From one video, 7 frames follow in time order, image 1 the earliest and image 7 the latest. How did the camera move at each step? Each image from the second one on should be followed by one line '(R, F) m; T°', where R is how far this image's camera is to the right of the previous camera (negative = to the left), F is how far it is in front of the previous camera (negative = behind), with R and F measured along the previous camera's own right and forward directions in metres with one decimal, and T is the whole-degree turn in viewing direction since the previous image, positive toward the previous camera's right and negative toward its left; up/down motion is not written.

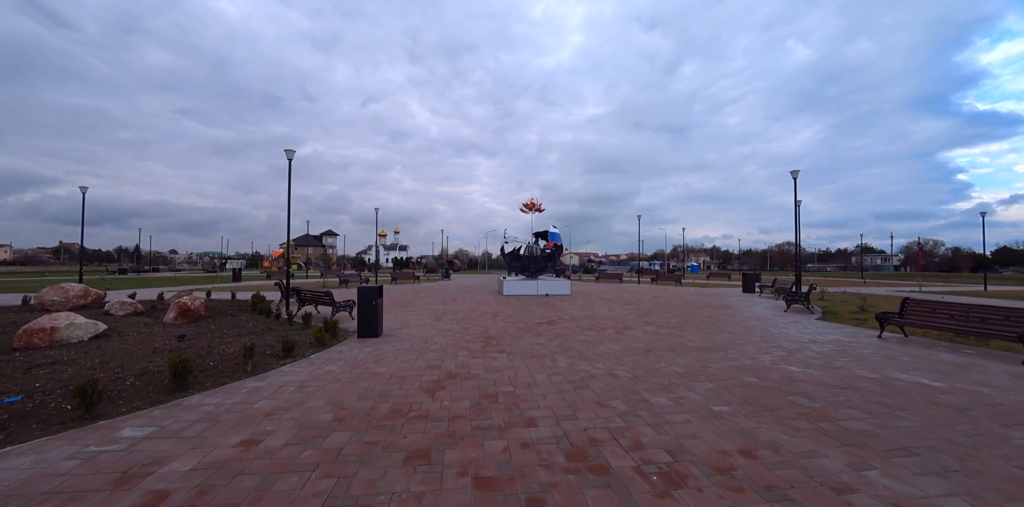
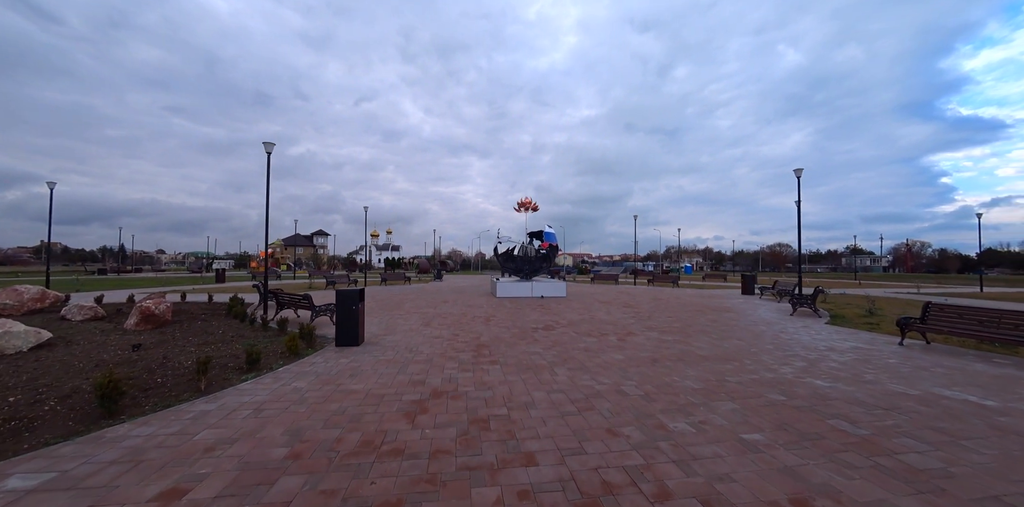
(0.0, +0.6) m; +1°
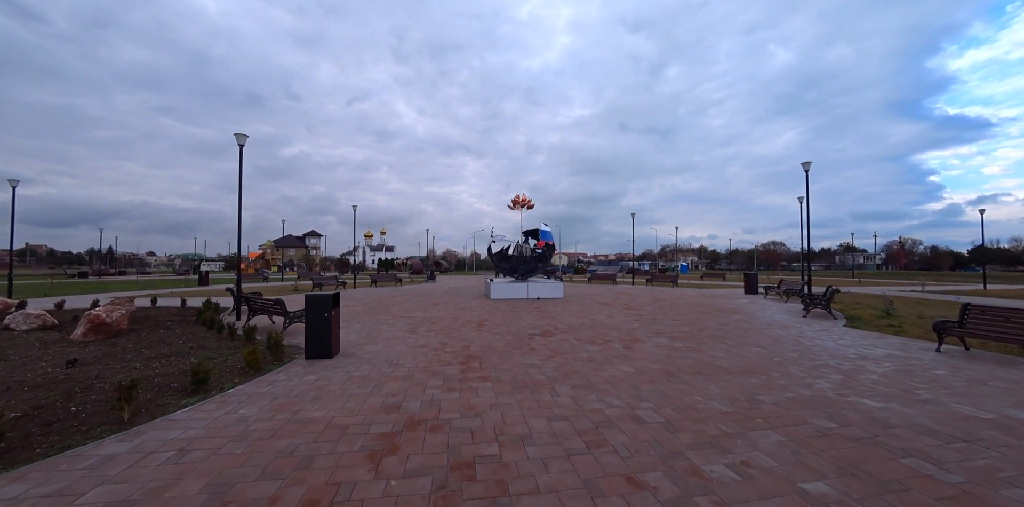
(0.0, +0.8) m; +1°
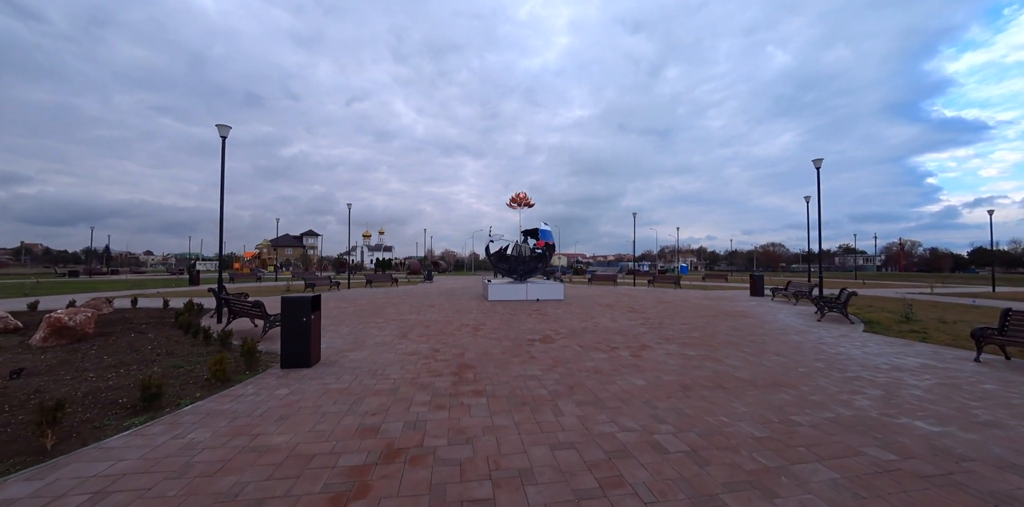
(0.0, +0.6) m; 0°
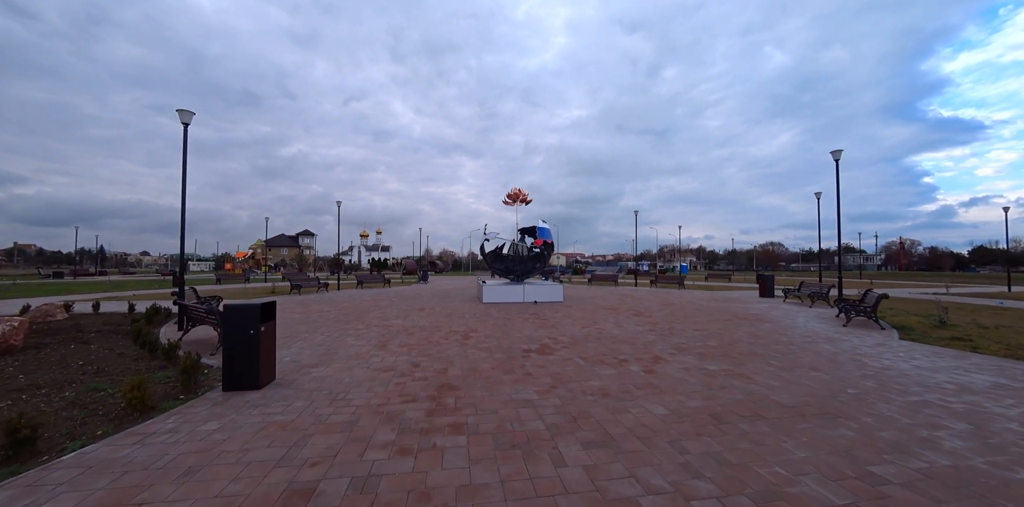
(+0.1, +1.0) m; 0°
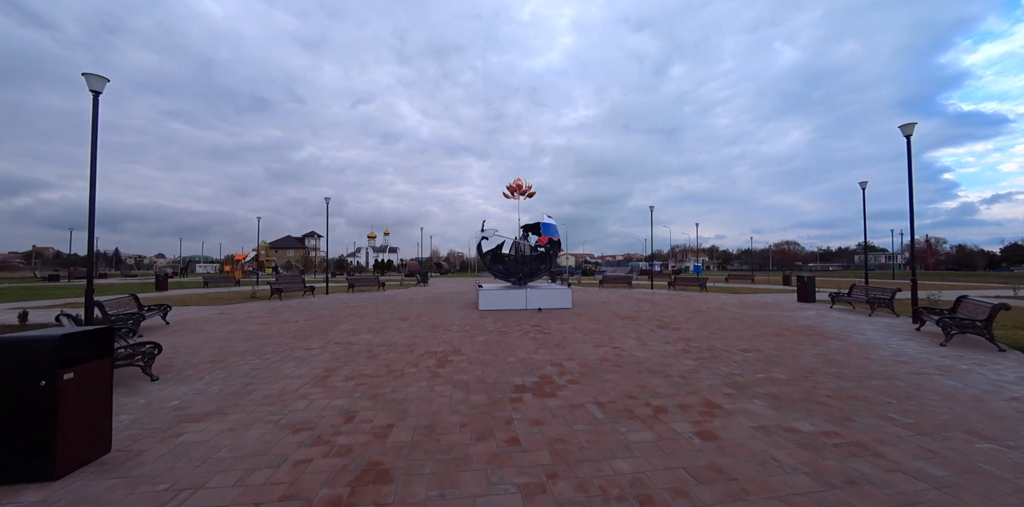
(+0.3, +2.0) m; -1°
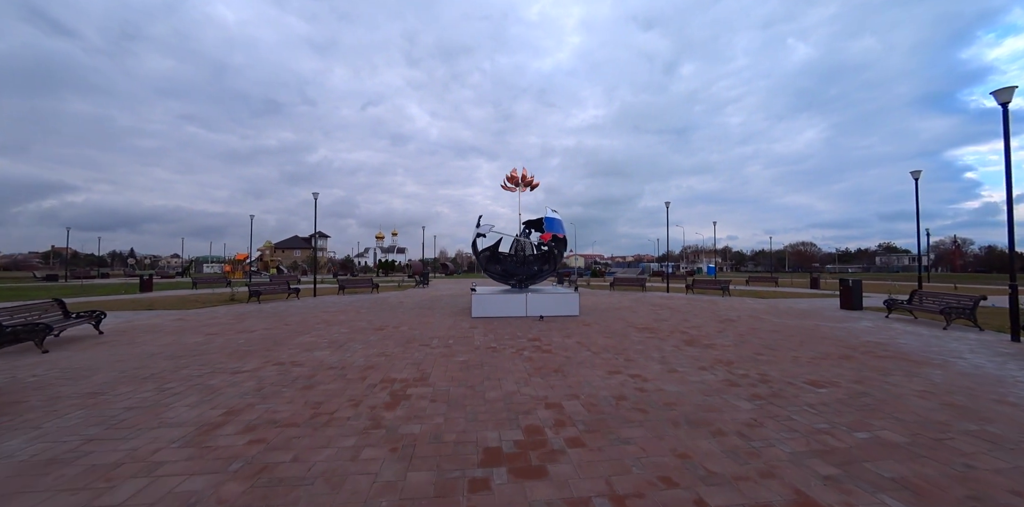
(+0.4, +1.8) m; -1°
